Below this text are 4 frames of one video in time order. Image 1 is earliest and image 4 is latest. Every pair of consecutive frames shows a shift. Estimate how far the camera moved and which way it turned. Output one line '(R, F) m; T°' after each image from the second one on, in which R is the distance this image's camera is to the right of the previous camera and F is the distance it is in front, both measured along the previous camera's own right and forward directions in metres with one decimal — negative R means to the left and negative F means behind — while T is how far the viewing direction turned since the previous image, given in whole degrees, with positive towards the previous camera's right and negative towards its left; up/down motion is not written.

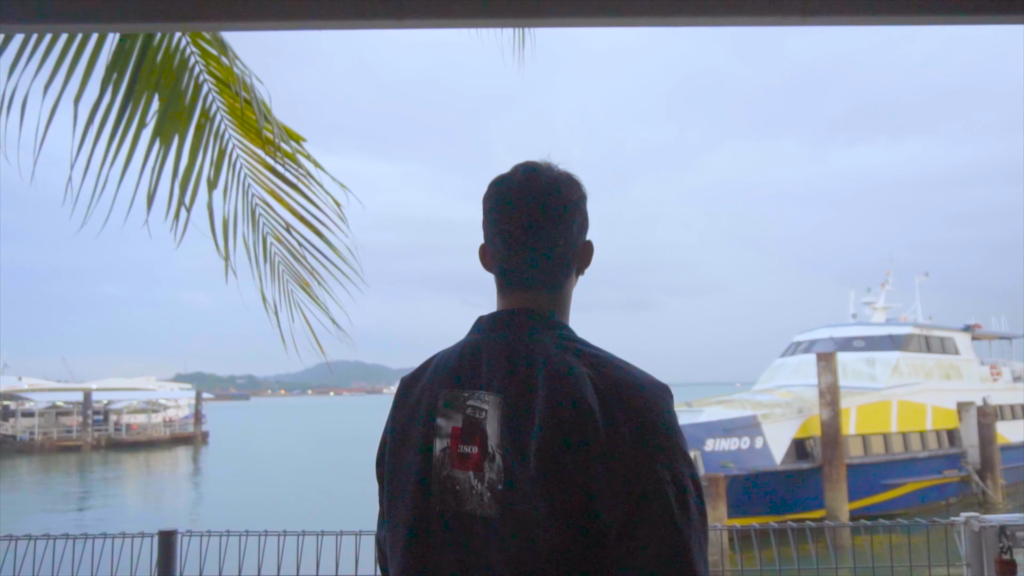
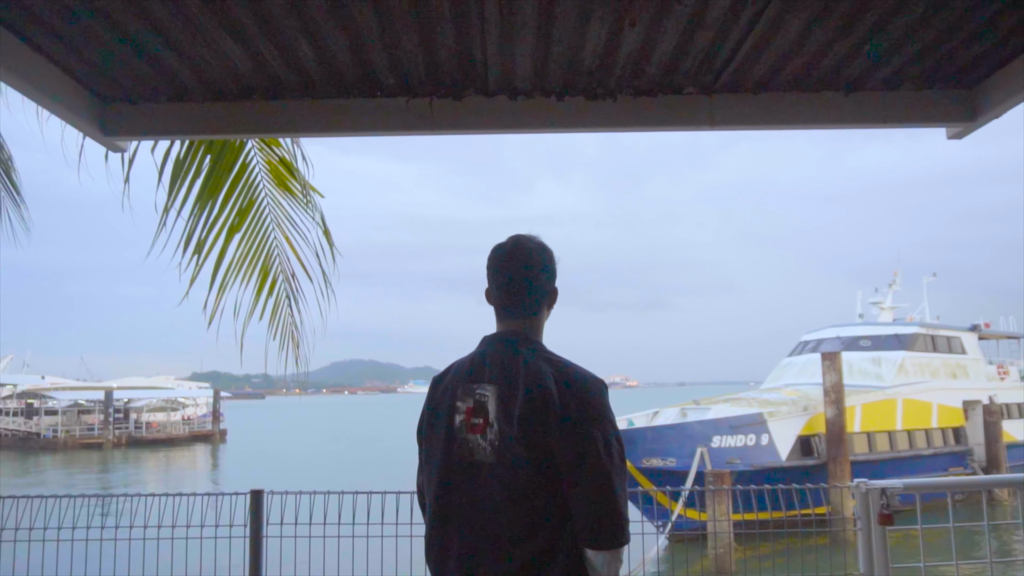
(+0.1, -1.0) m; -1°
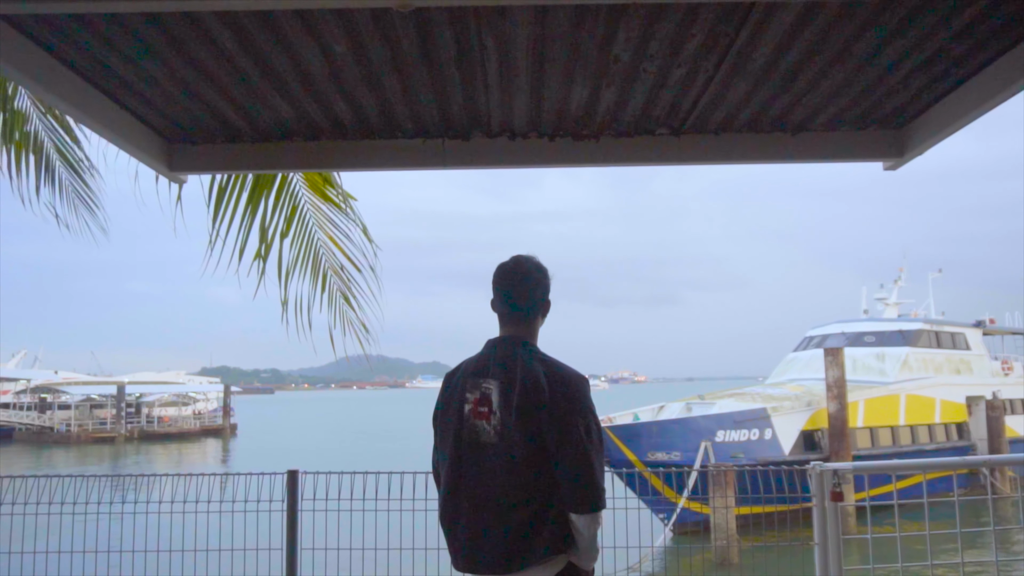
(0.0, -0.6) m; -1°
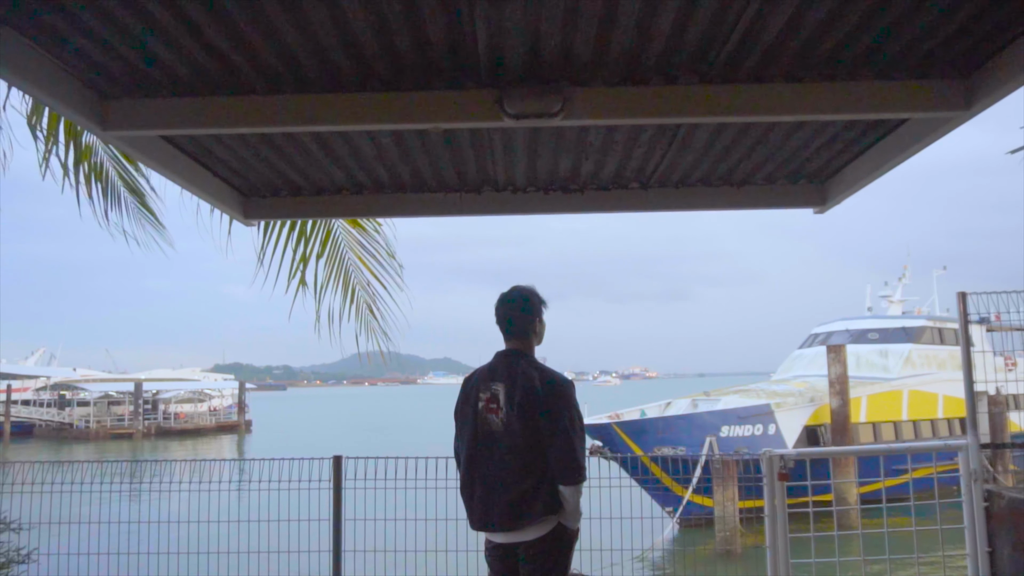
(0.0, -1.0) m; -1°
